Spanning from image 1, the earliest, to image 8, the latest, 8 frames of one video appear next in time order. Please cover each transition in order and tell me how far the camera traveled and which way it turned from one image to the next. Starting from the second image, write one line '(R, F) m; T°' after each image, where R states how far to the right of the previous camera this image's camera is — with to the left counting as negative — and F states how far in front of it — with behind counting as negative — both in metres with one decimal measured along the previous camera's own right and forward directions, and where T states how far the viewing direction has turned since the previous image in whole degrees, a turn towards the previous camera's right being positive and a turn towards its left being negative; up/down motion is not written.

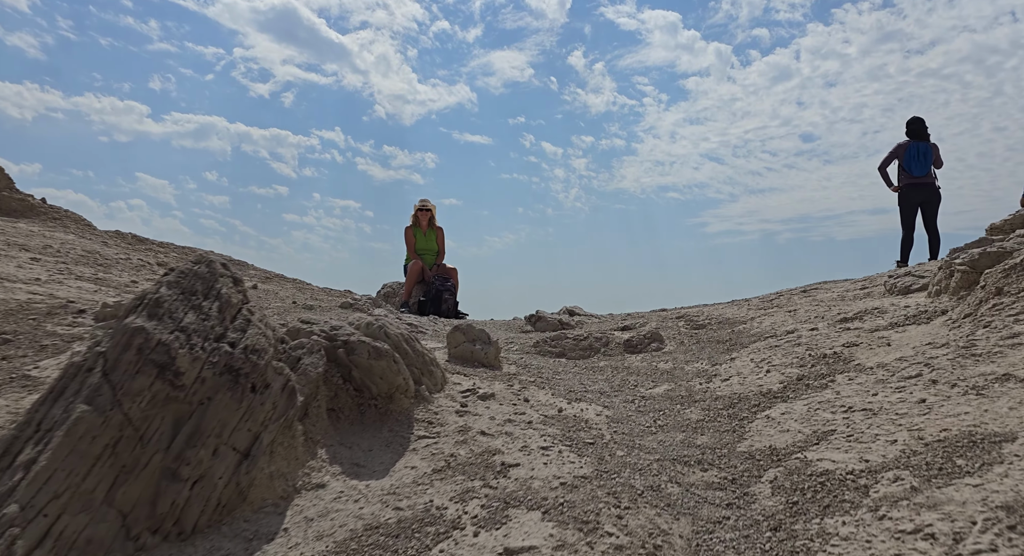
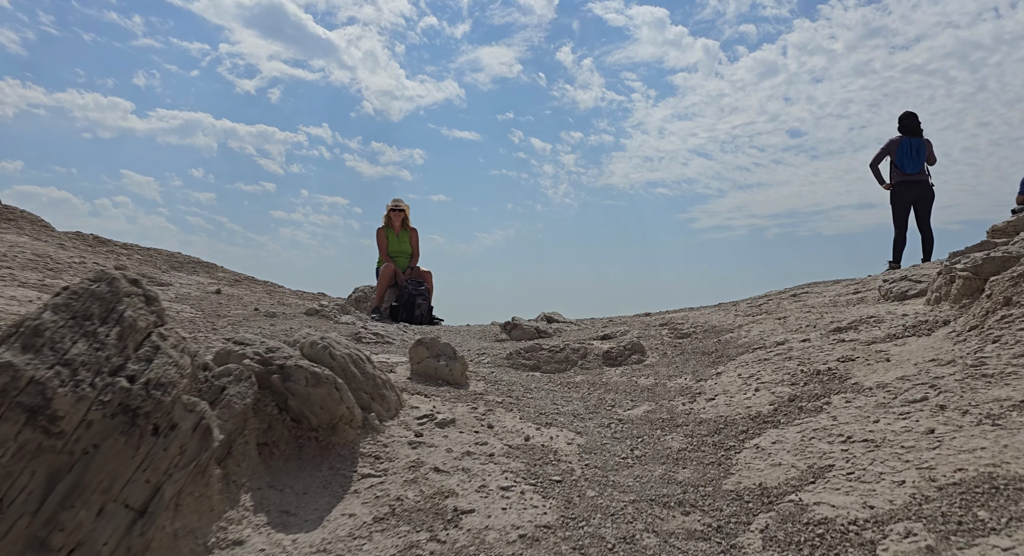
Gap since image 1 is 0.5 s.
(+0.2, +0.4) m; +1°
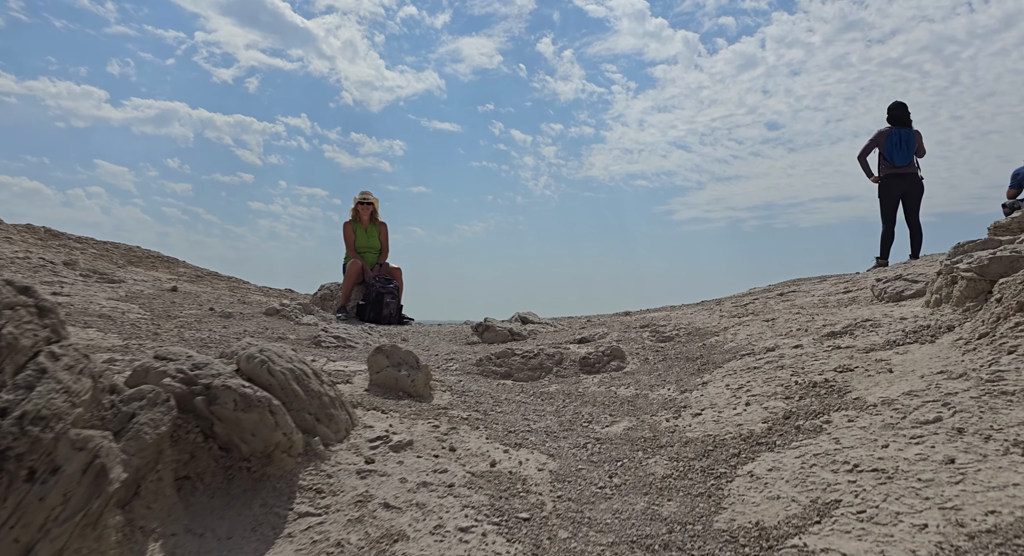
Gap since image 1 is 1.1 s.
(+0.1, +0.4) m; +2°
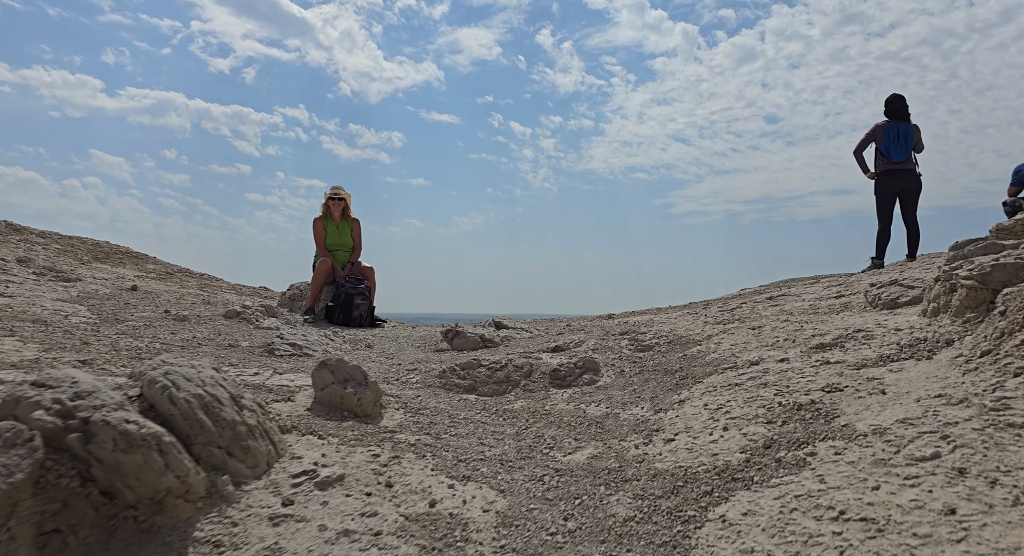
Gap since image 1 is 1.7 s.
(+0.2, +0.4) m; 0°
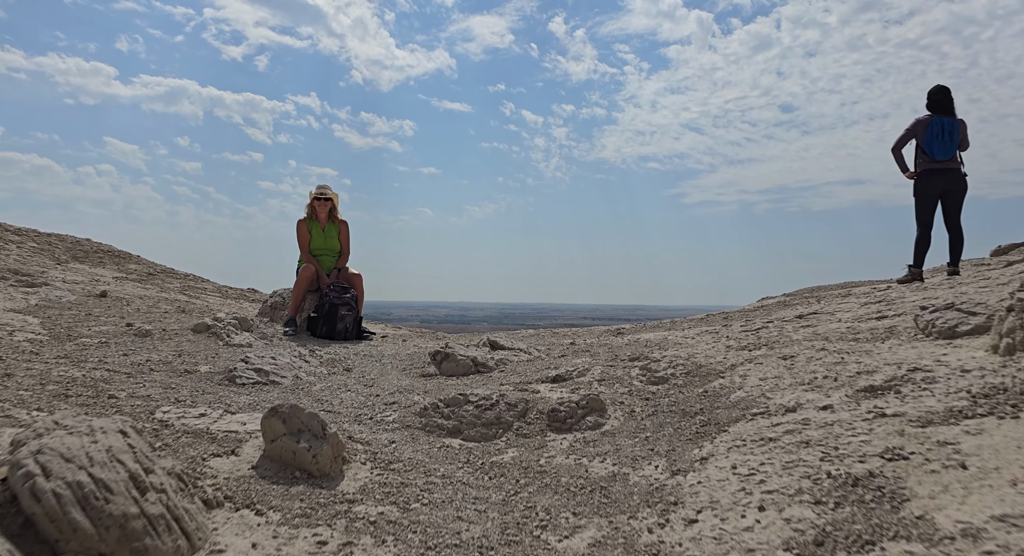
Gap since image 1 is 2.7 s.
(+0.1, +0.7) m; -1°
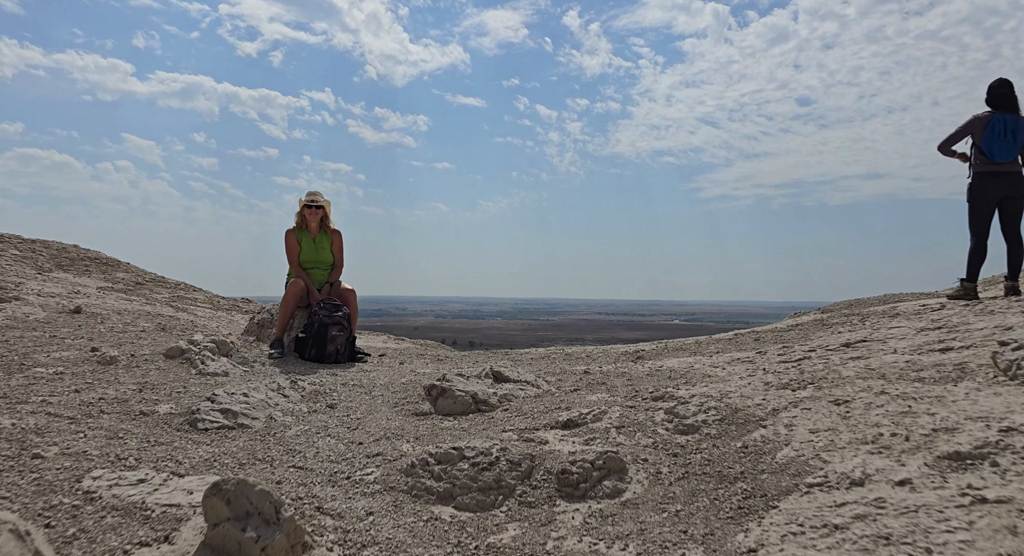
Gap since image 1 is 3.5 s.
(+0.1, +0.7) m; -1°
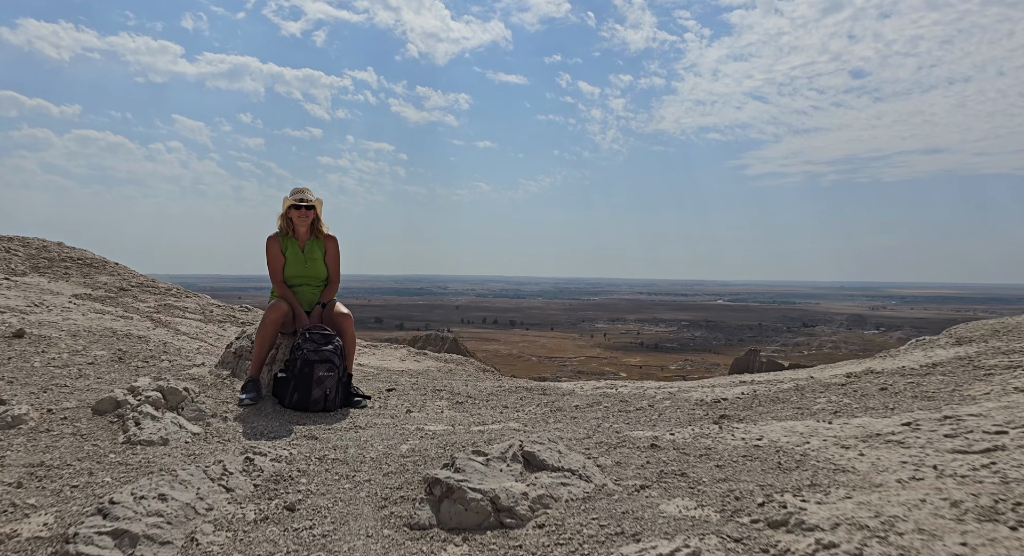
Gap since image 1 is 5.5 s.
(0.0, +1.6) m; -4°
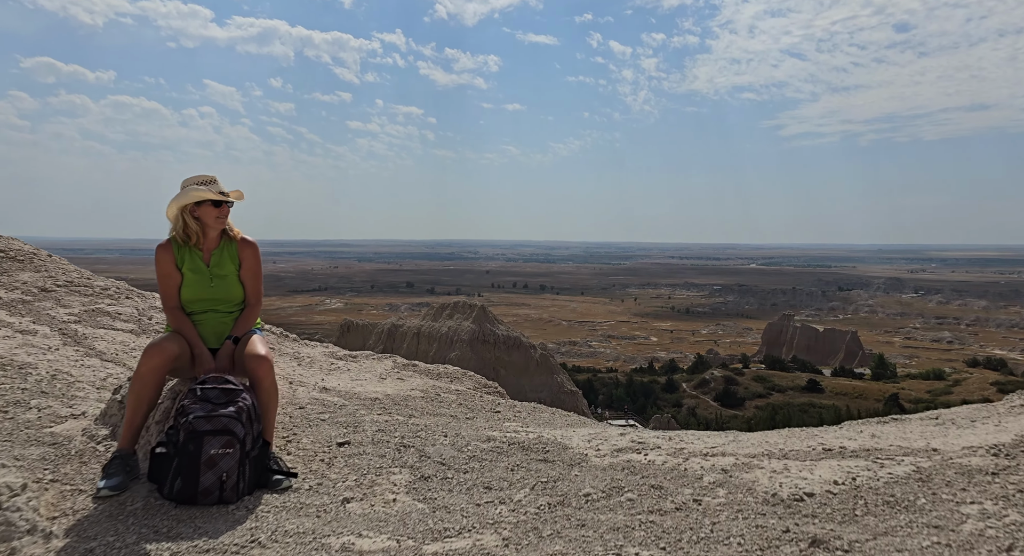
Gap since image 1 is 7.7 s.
(+0.3, +1.7) m; -3°
